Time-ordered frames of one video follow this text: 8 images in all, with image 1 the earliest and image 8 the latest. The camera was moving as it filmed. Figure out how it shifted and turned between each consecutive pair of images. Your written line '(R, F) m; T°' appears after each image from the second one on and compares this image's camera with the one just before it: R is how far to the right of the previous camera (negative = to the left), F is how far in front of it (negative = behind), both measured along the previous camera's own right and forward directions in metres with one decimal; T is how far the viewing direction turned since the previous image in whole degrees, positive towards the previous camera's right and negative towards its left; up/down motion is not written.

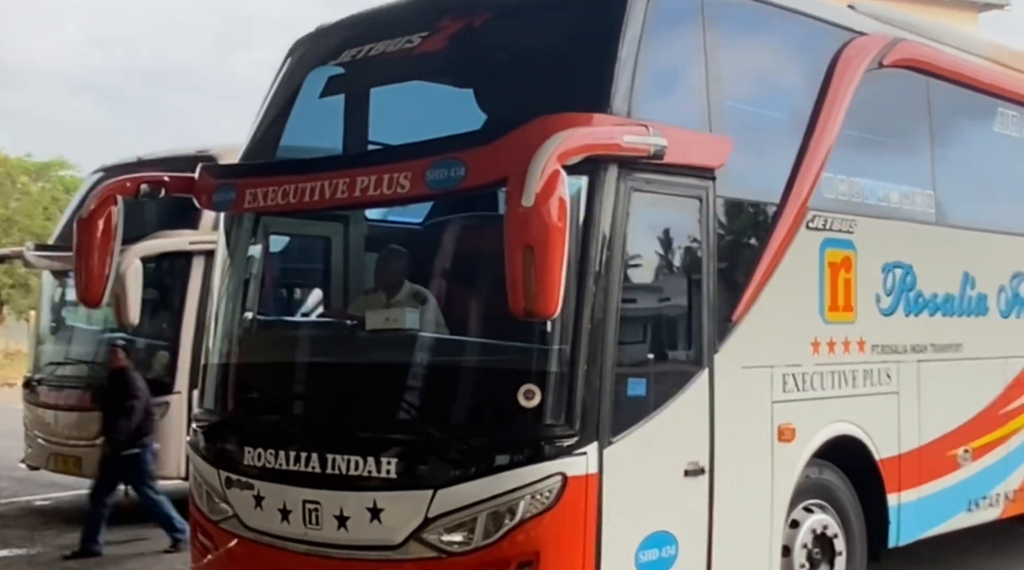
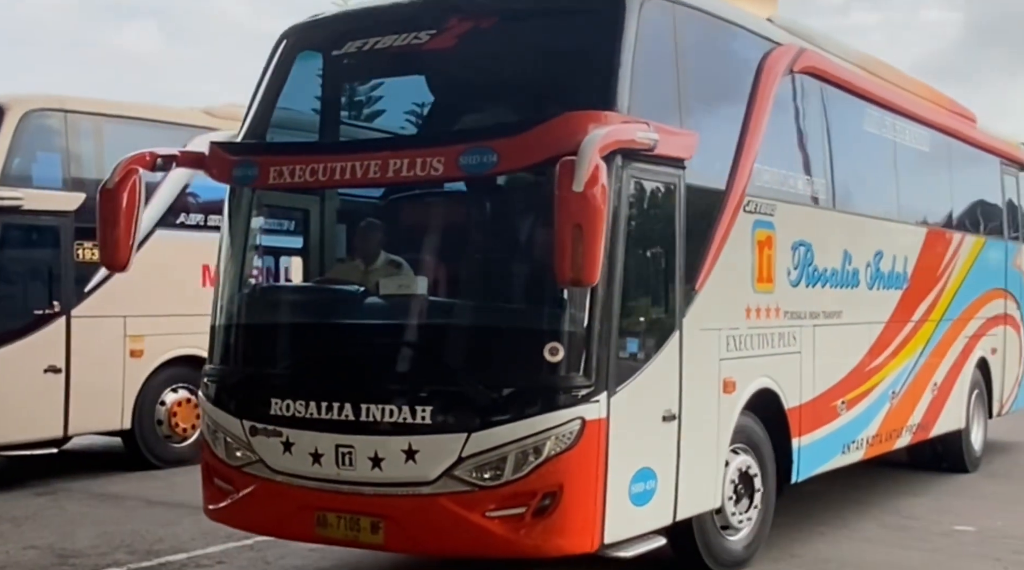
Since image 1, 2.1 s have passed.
(-0.8, -0.6) m; +9°
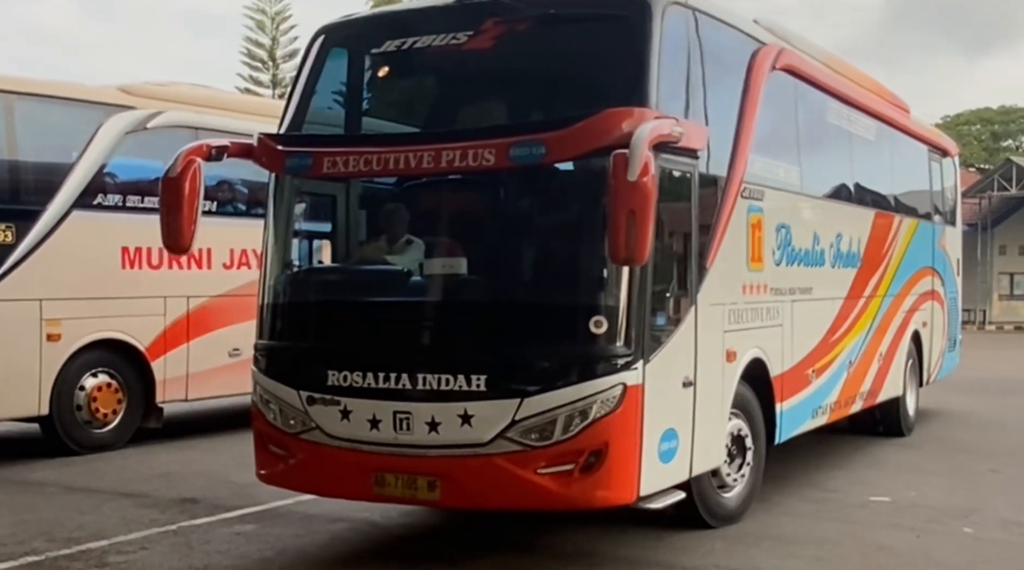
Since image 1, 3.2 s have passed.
(-0.5, -0.5) m; +4°
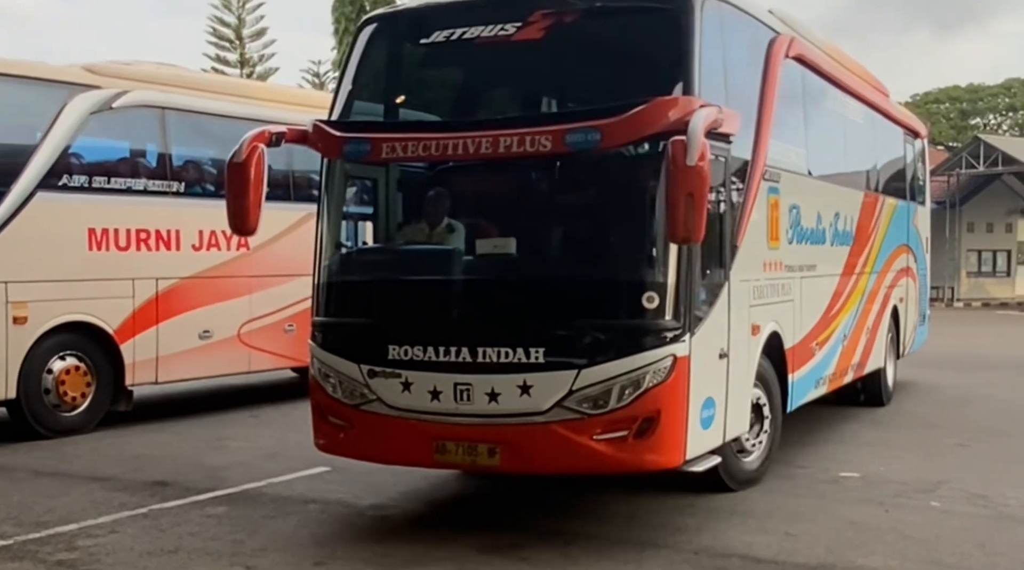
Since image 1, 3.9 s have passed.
(-0.4, -0.3) m; +1°
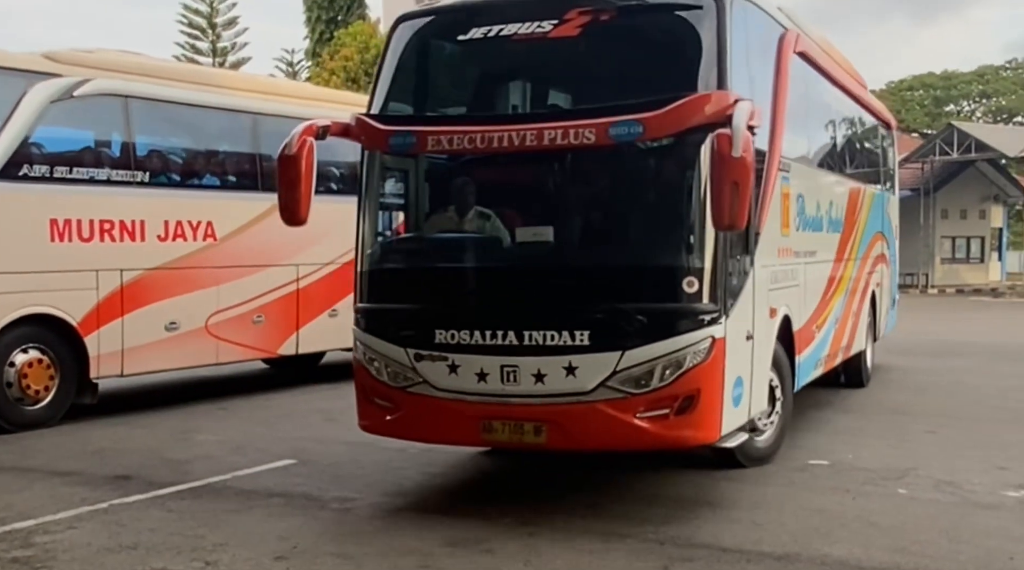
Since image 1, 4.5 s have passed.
(-0.4, -0.3) m; +1°
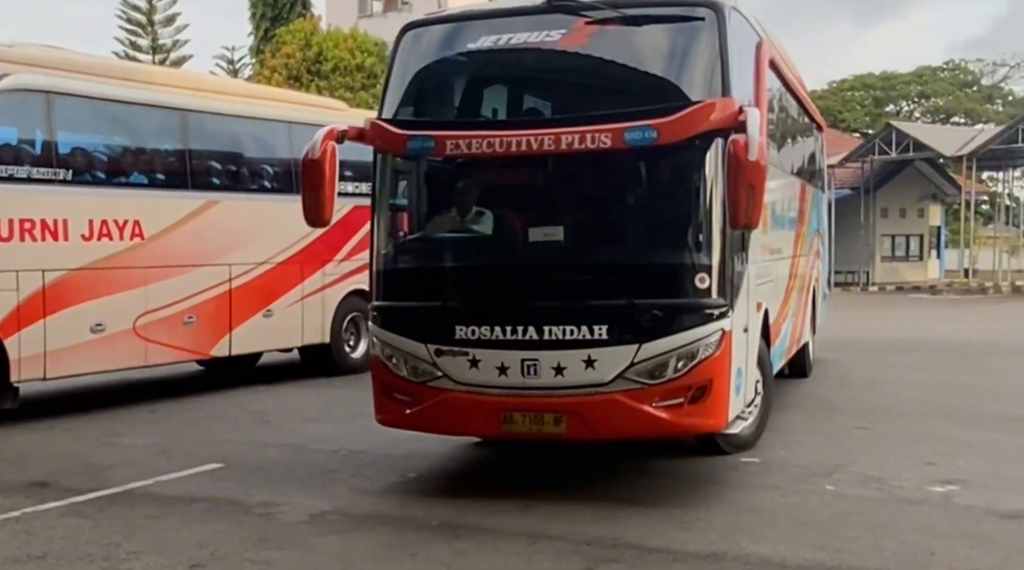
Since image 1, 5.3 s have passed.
(-0.4, -0.3) m; +3°
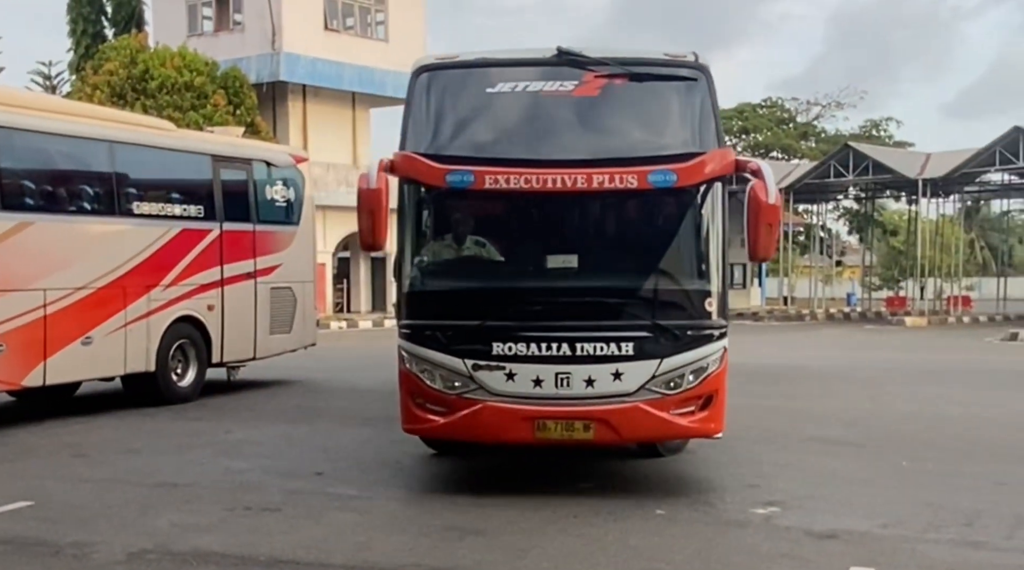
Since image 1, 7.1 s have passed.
(-1.2, -0.7) m; +8°
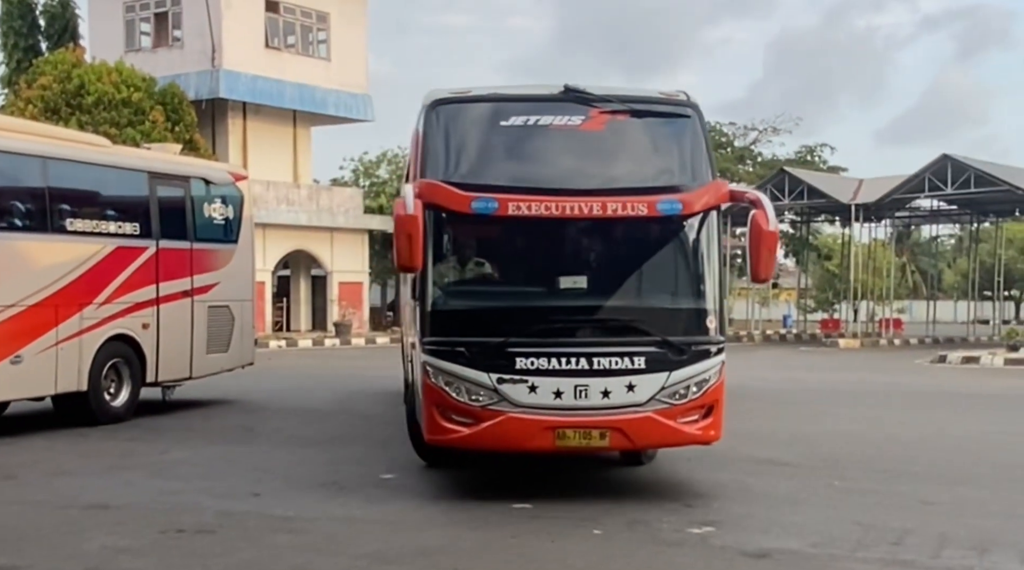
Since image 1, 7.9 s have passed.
(-0.6, -0.6) m; +3°
